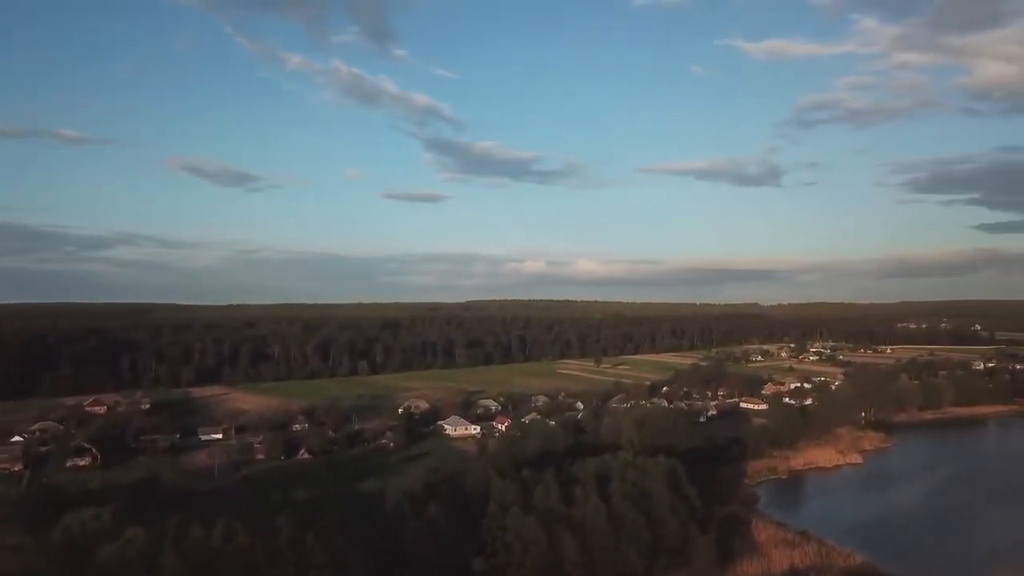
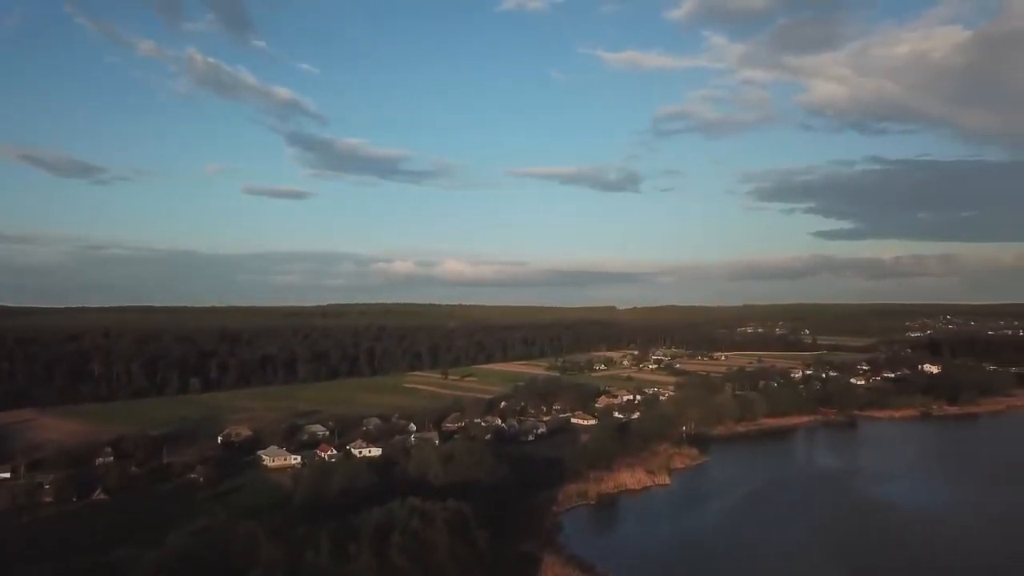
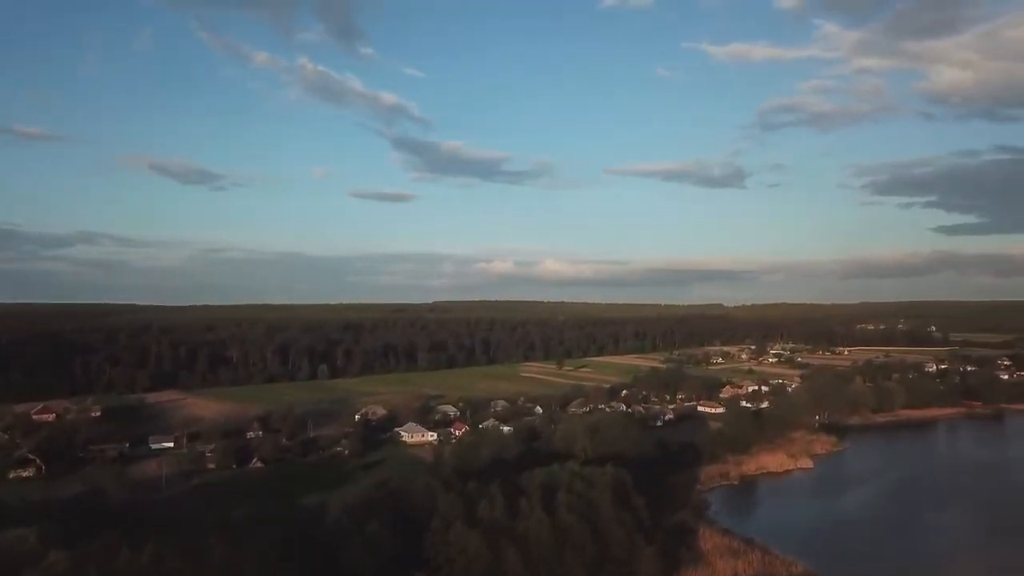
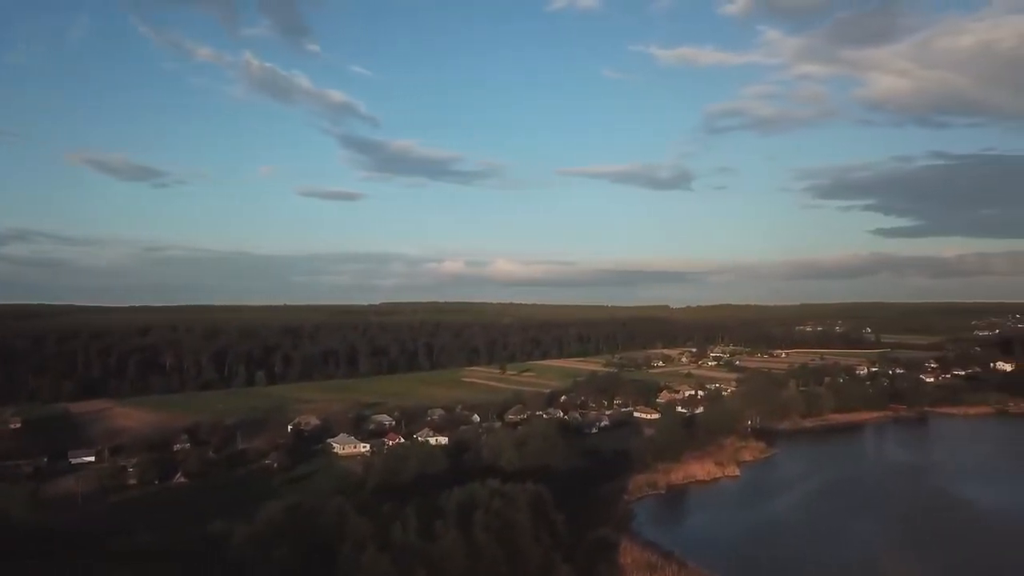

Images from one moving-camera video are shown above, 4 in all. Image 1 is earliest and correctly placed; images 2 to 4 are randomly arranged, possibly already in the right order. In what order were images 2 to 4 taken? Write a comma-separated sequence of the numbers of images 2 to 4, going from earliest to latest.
3, 4, 2
